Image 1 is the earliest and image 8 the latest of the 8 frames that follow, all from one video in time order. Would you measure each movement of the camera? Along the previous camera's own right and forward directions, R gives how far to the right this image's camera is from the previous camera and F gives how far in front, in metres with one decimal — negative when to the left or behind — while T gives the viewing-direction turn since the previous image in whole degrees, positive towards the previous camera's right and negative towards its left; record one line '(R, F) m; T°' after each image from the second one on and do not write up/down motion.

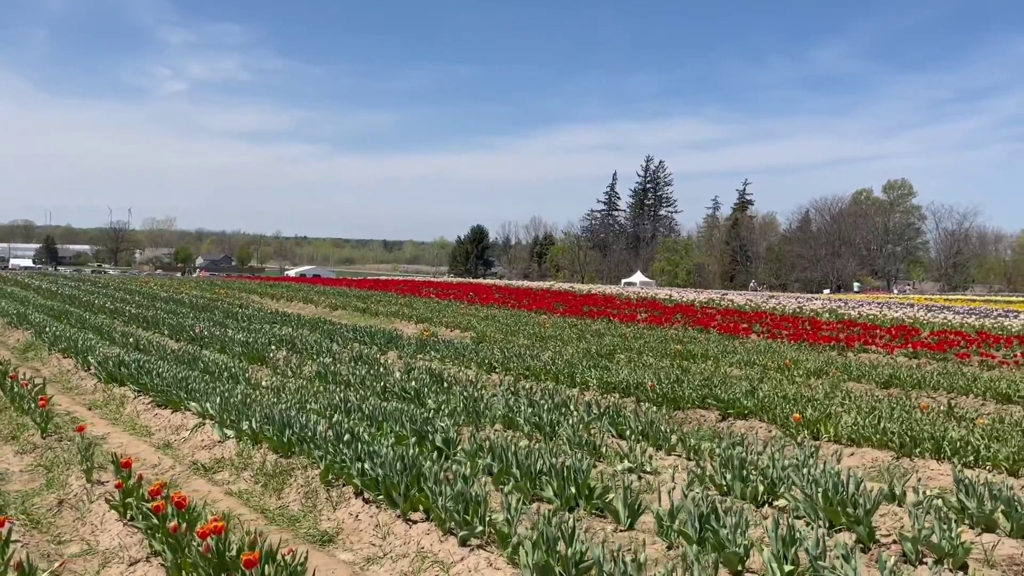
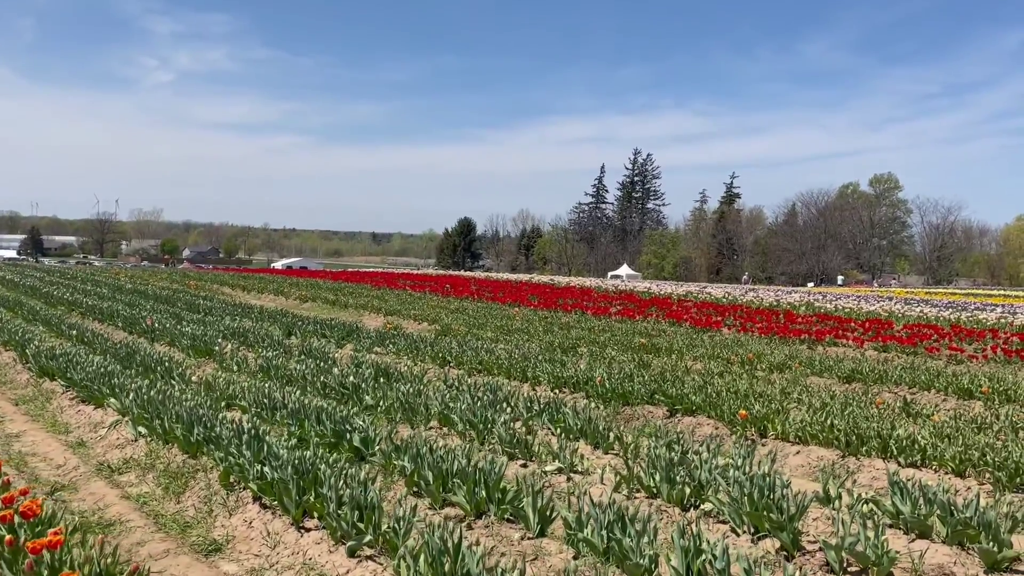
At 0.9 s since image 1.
(+0.3, +0.2) m; +1°
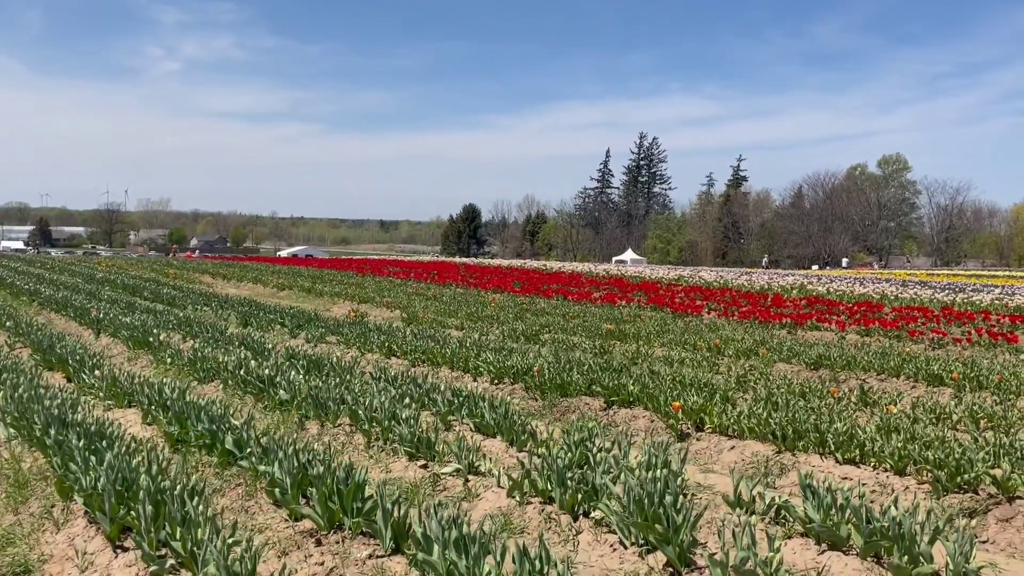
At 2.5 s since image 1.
(+0.6, +0.4) m; -1°
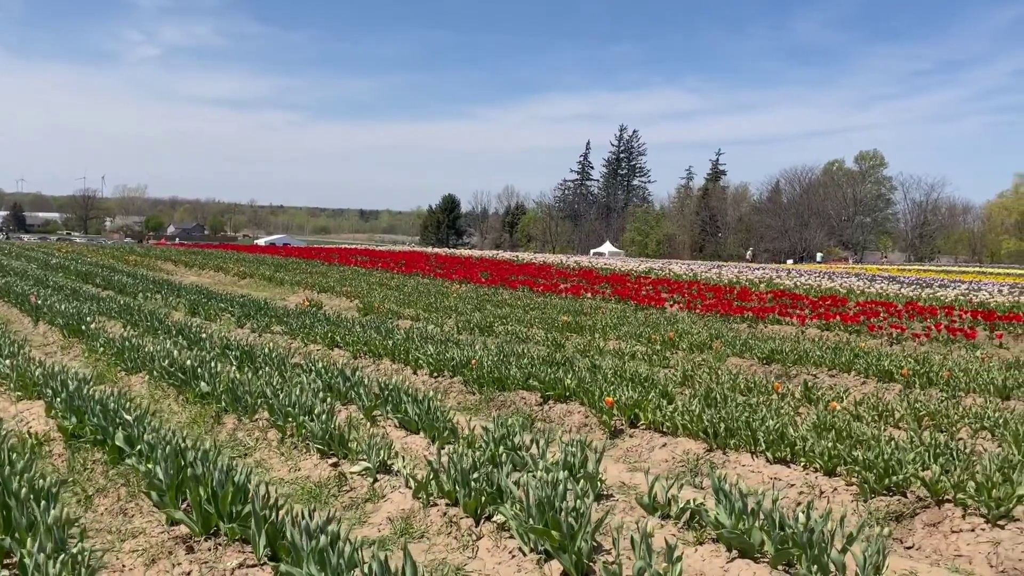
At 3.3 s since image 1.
(+0.3, +0.2) m; +1°
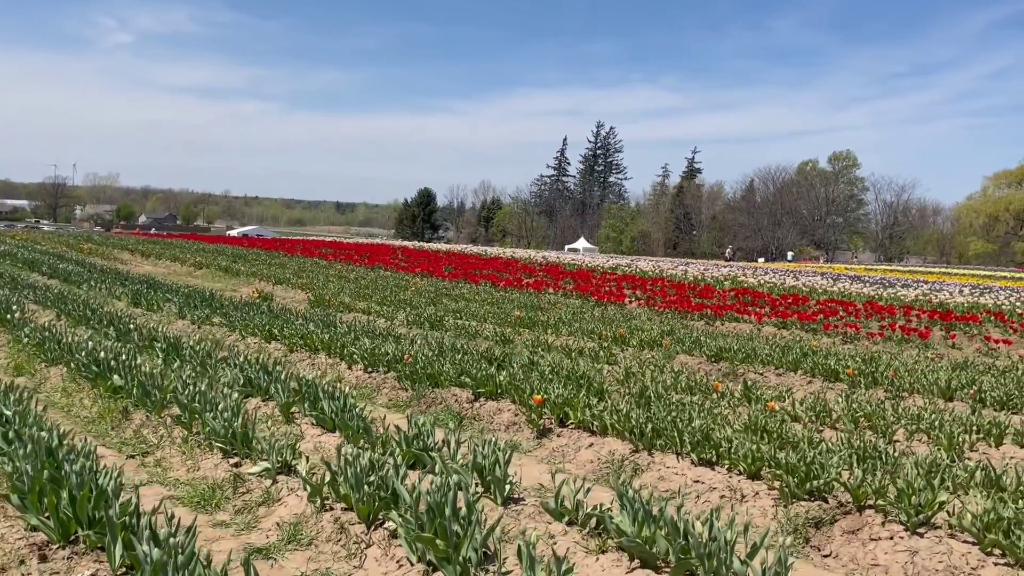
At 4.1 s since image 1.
(+0.3, +0.2) m; +2°
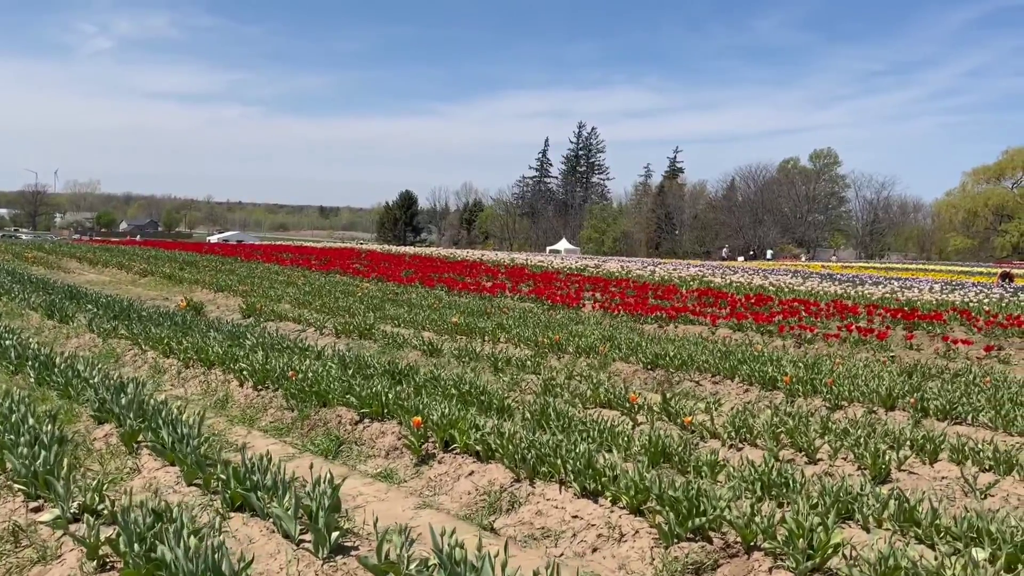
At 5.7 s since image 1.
(+0.6, +0.5) m; +1°
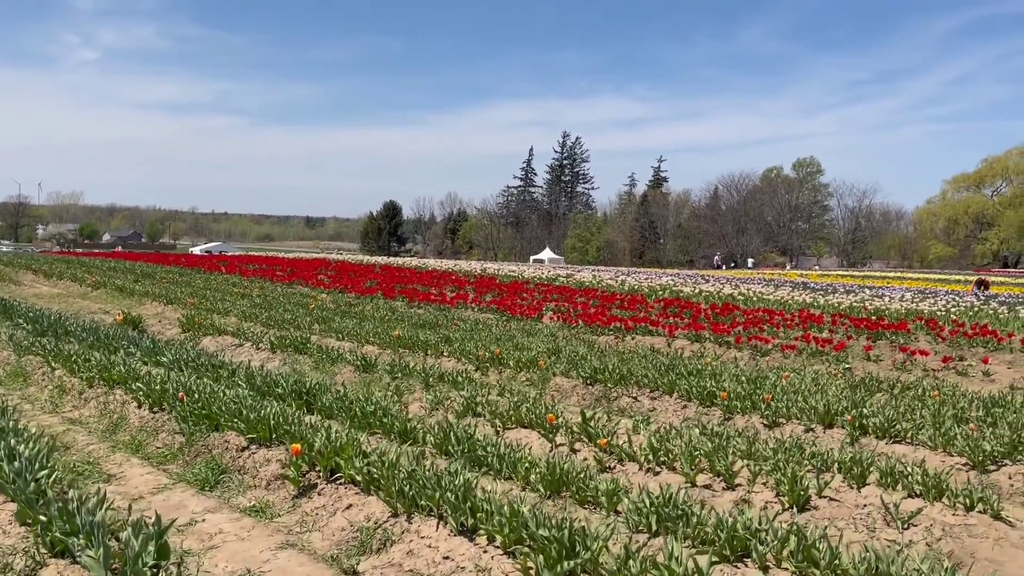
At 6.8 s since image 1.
(+0.5, +0.3) m; +1°
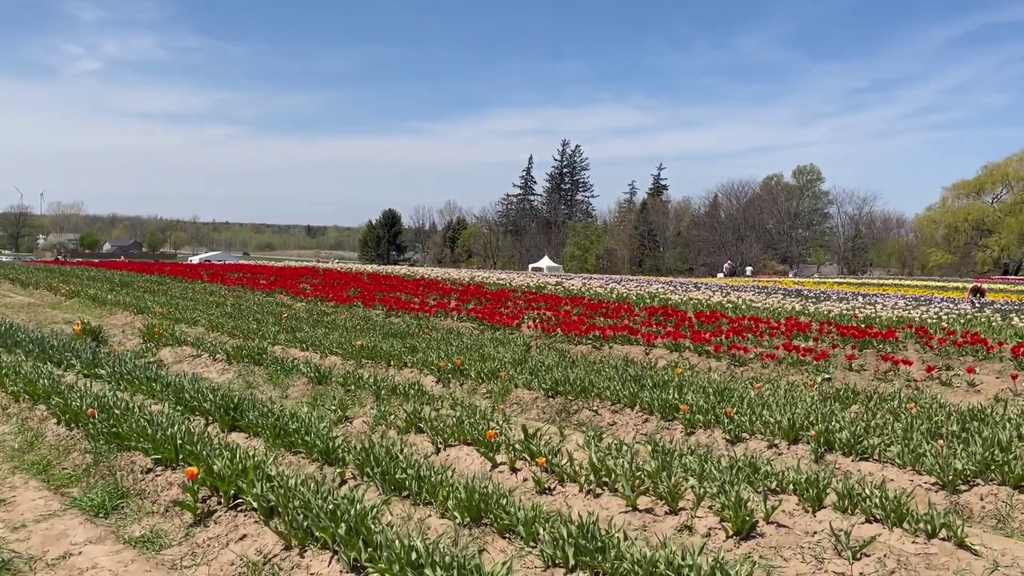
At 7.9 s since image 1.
(+0.4, +0.3) m; 0°
